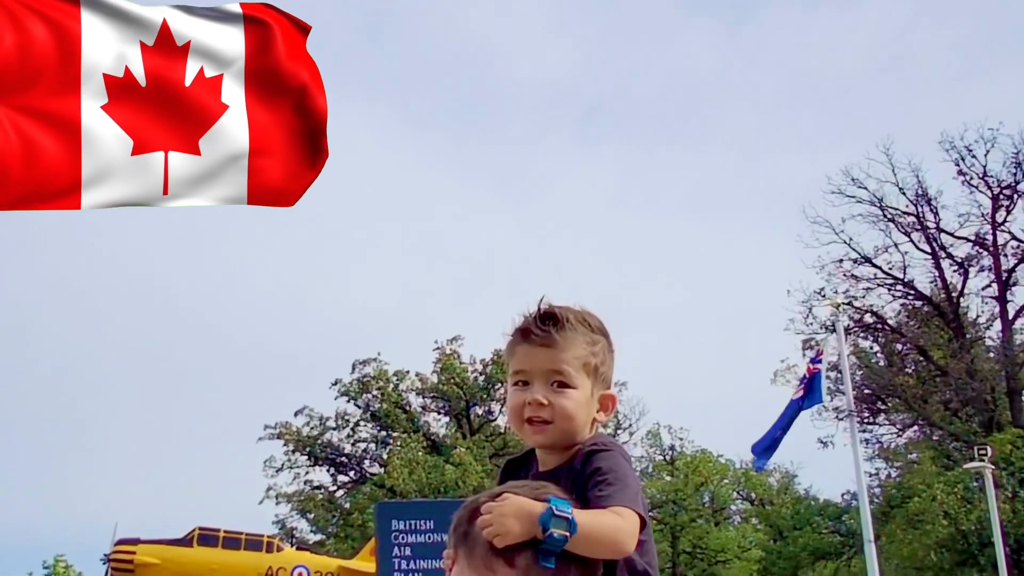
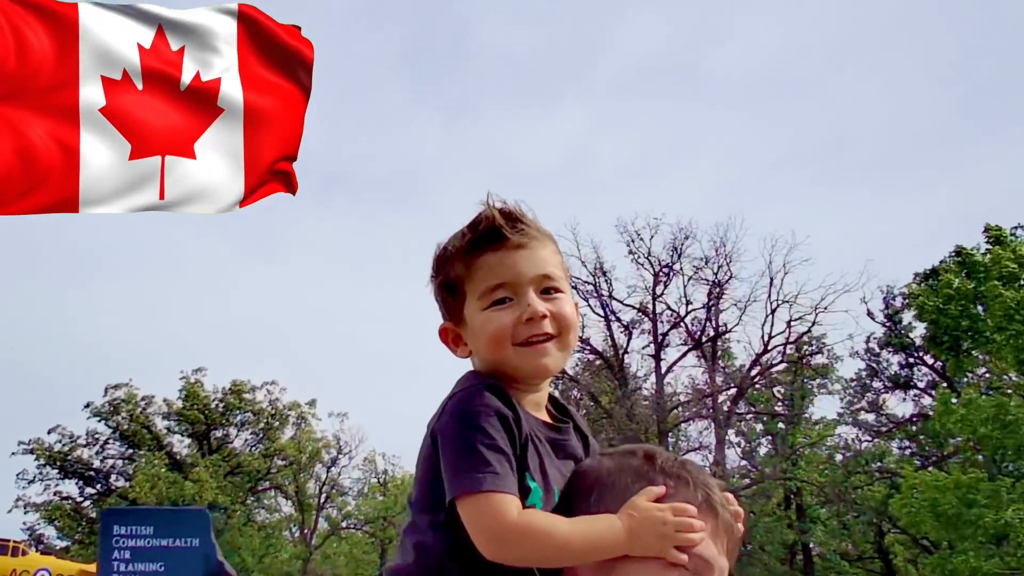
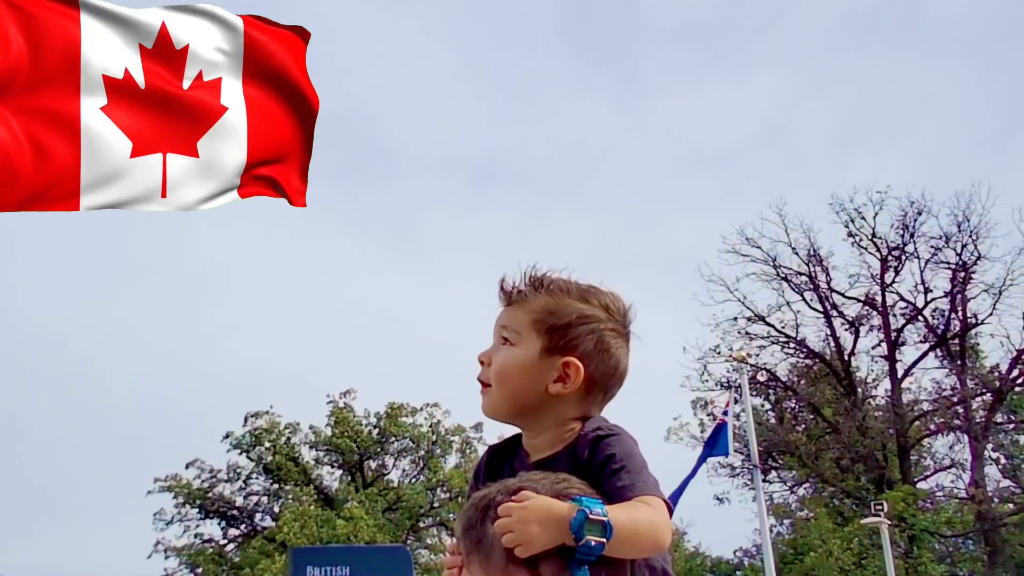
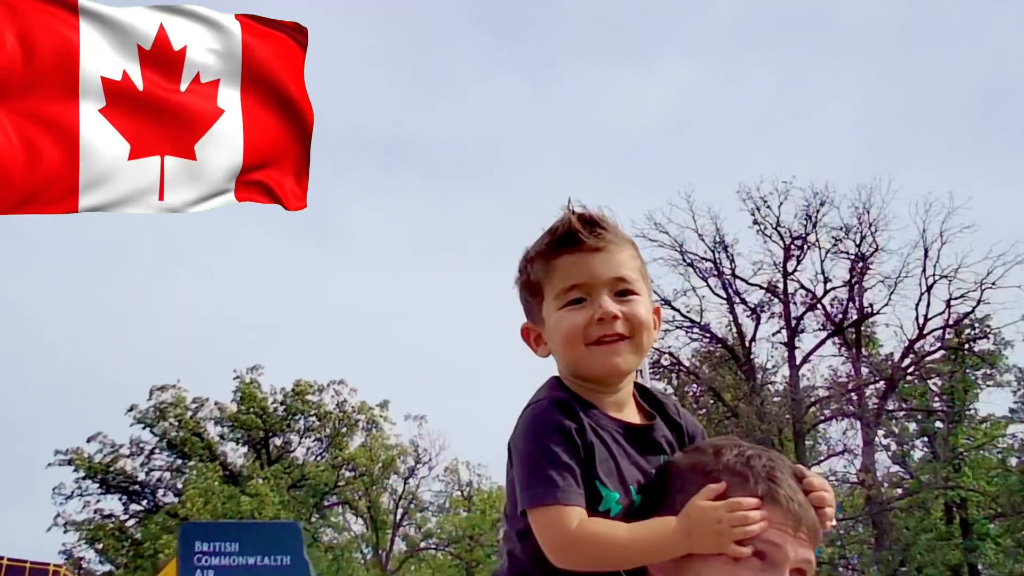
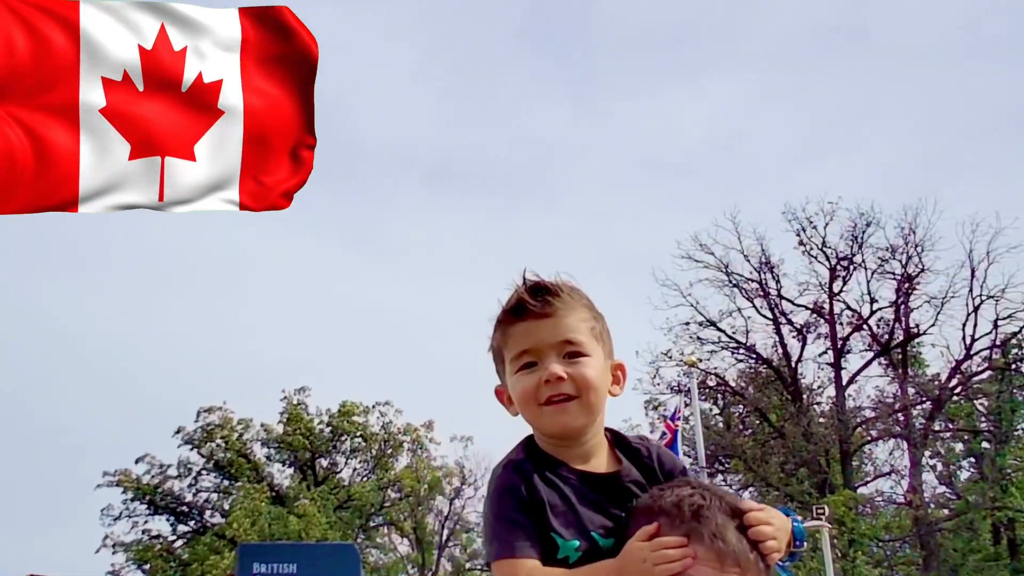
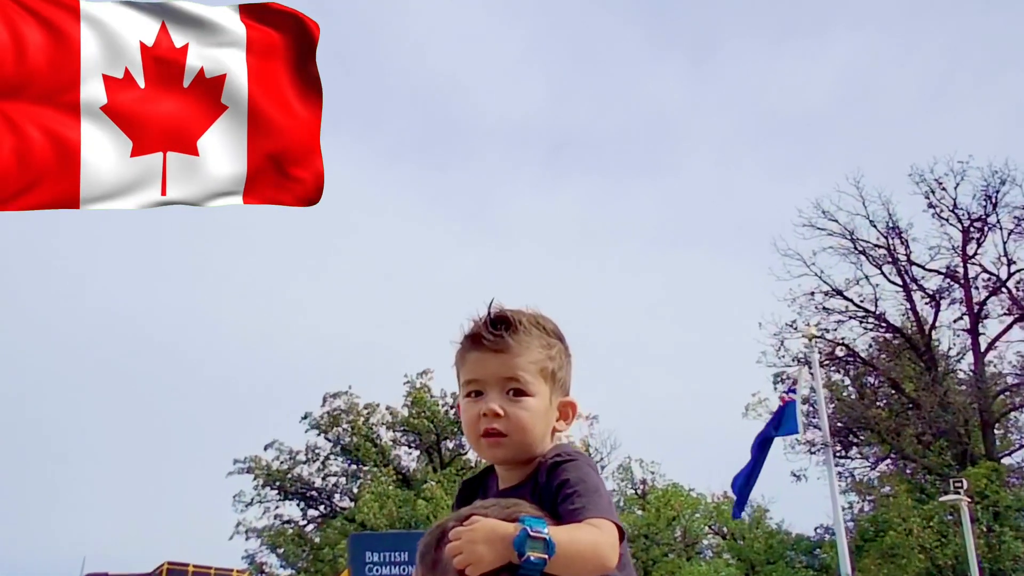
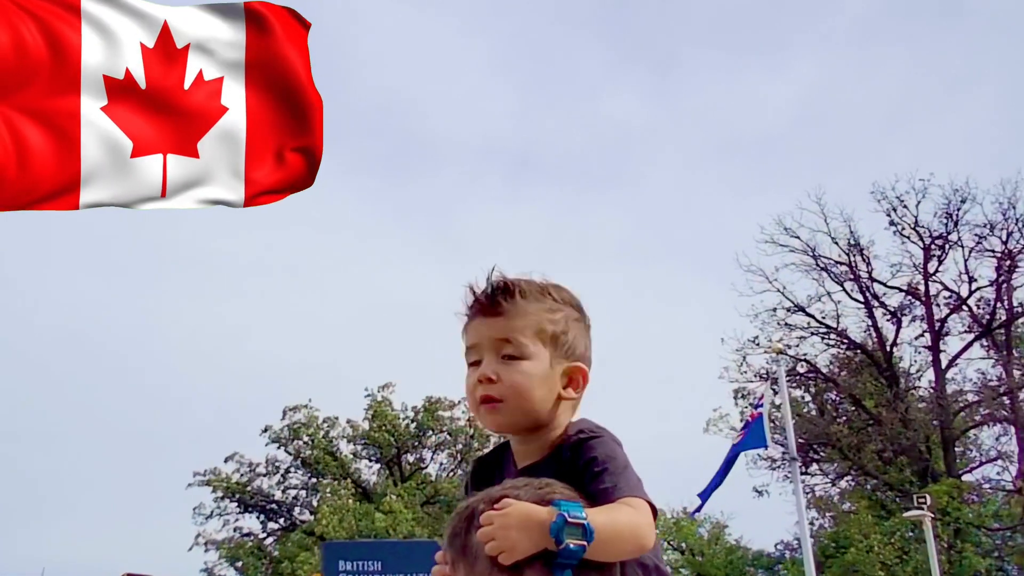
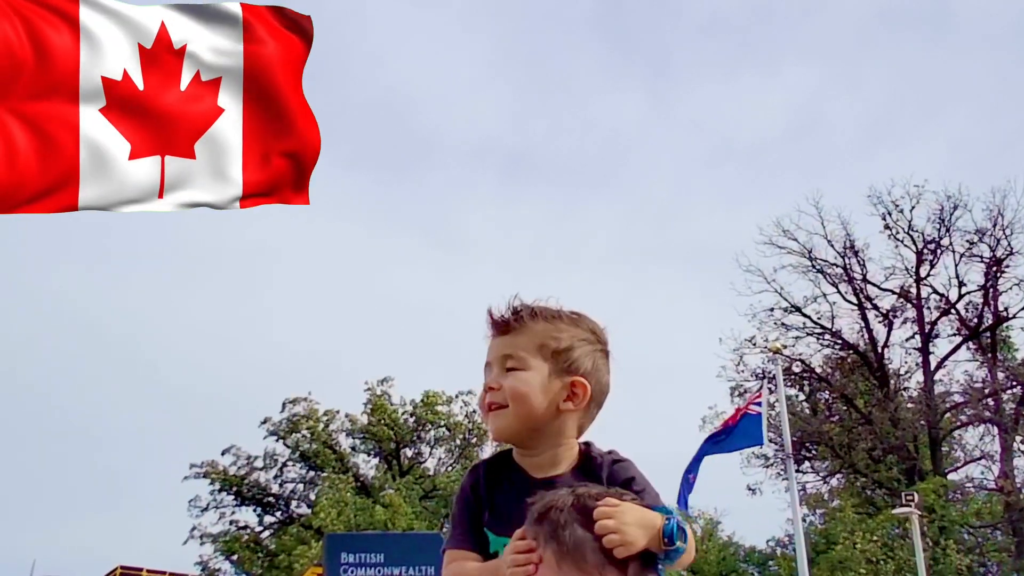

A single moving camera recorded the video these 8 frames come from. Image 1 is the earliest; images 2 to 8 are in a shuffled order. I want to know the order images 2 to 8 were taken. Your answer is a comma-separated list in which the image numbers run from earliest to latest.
6, 7, 3, 8, 5, 4, 2
